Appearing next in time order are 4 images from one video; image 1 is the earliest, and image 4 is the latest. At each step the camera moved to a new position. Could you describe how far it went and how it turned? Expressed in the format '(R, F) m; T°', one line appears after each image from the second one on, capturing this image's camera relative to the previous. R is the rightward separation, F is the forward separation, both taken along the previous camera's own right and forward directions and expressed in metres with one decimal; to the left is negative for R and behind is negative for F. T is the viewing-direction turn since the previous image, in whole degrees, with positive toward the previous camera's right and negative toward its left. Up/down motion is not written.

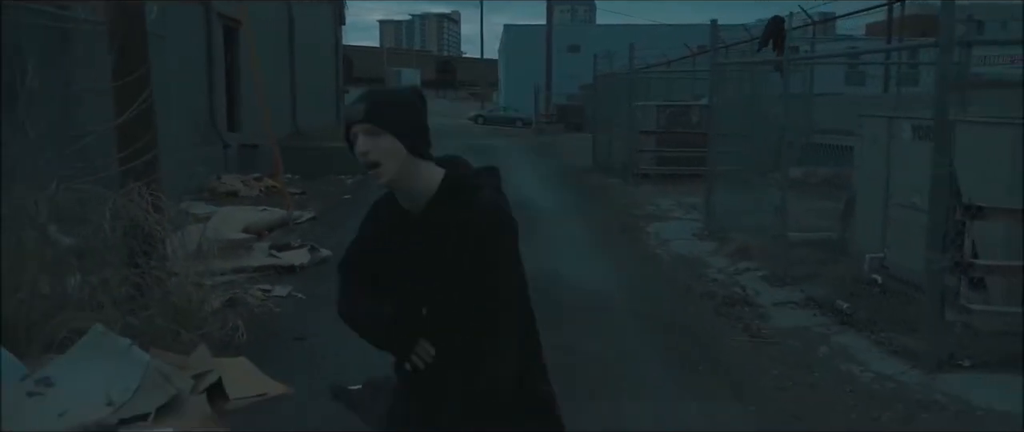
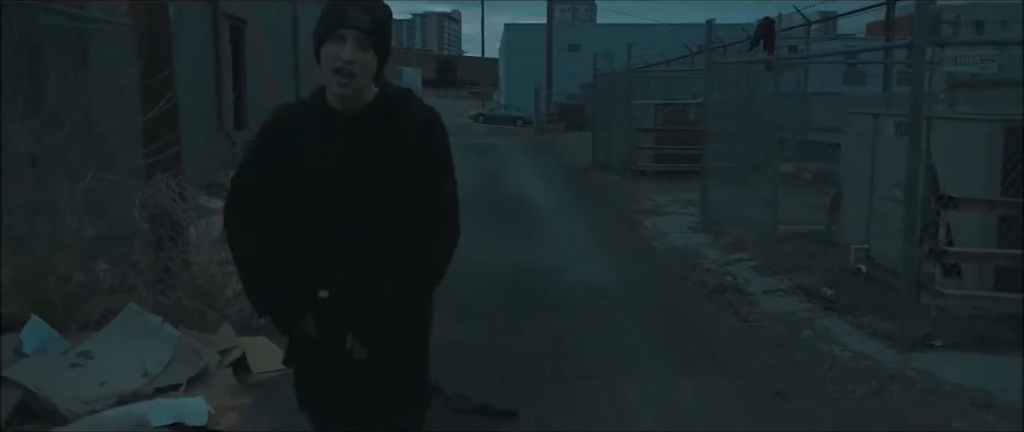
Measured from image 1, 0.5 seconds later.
(0.0, -0.4) m; 0°
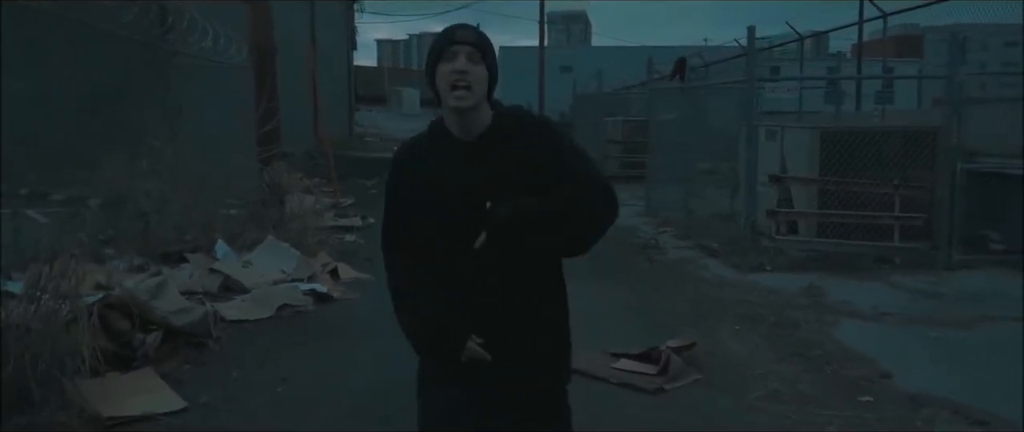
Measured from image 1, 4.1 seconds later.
(+0.1, -3.8) m; 0°
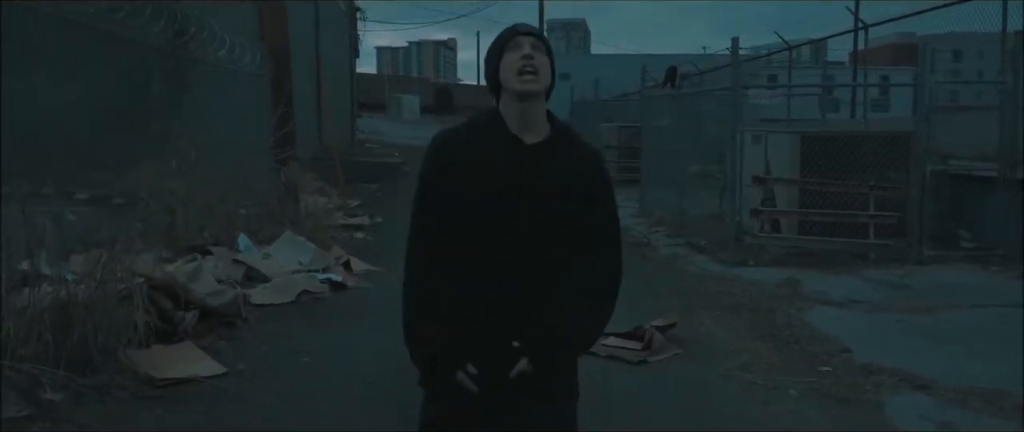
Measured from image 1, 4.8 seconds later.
(0.0, -0.7) m; 0°
